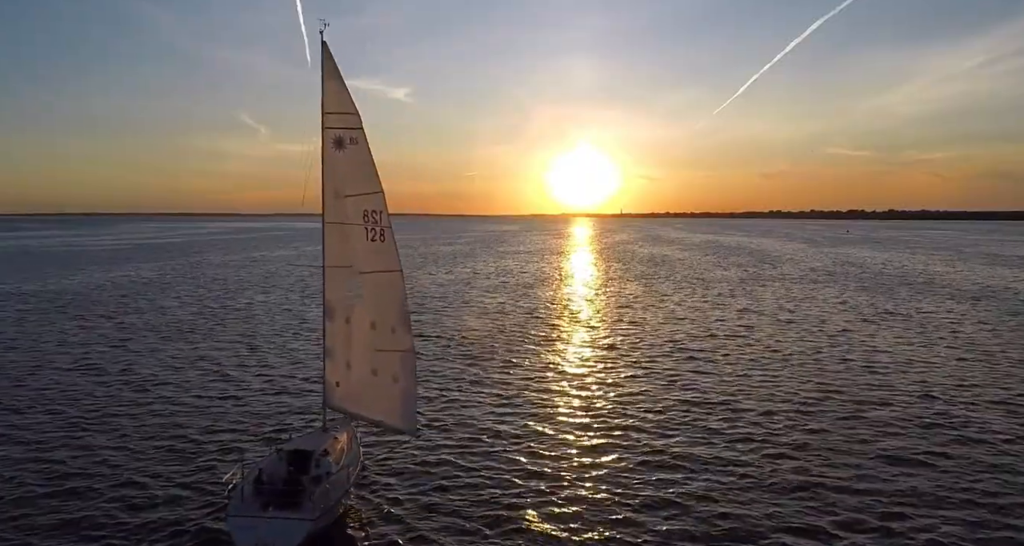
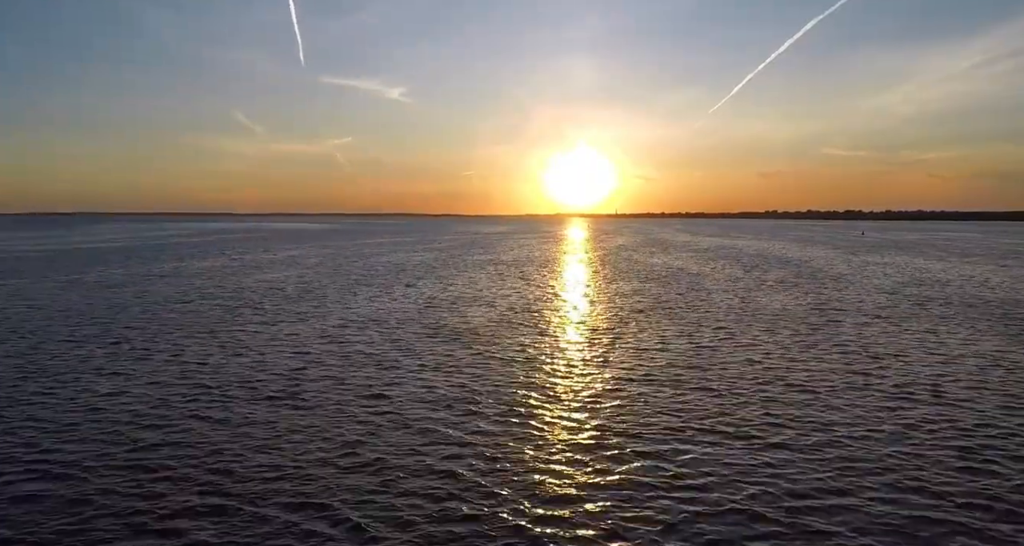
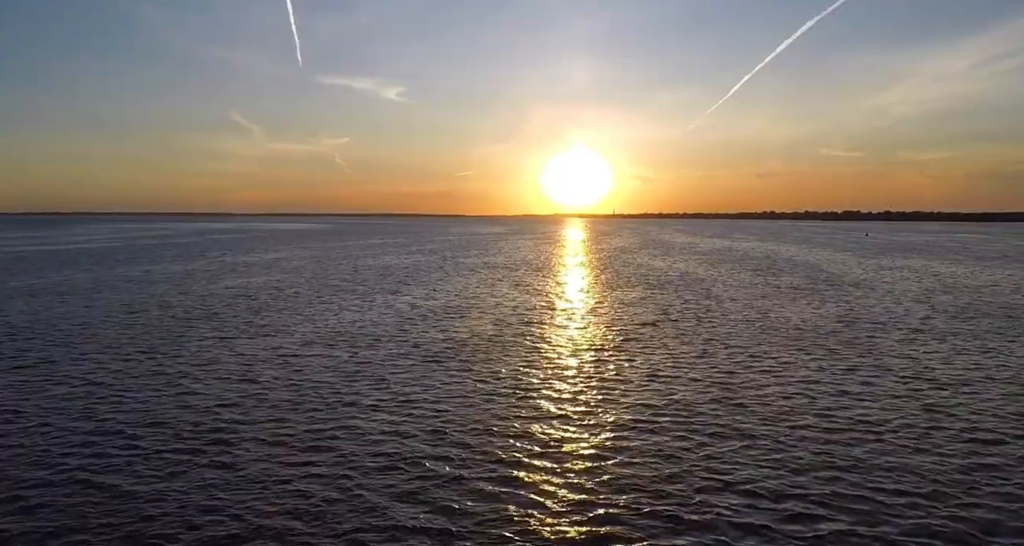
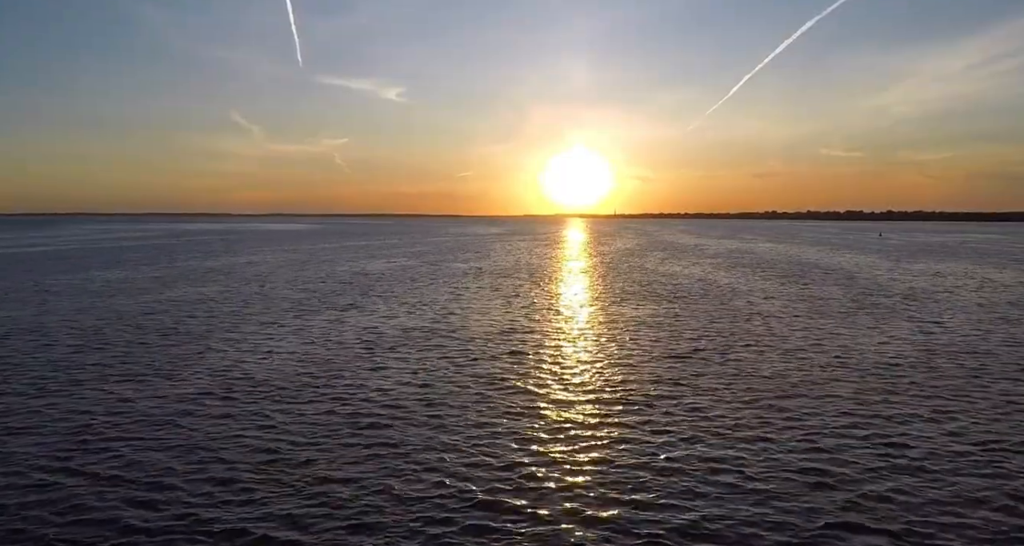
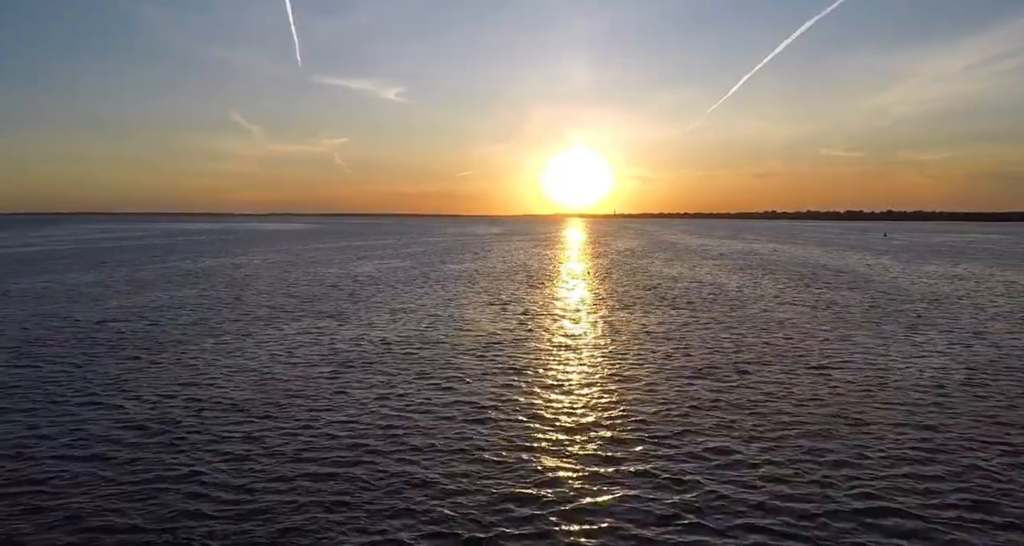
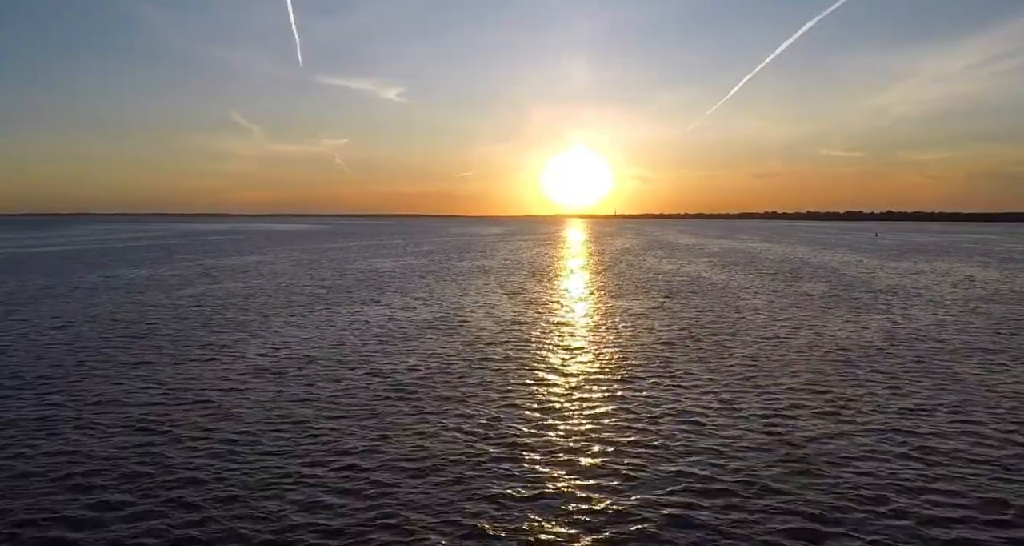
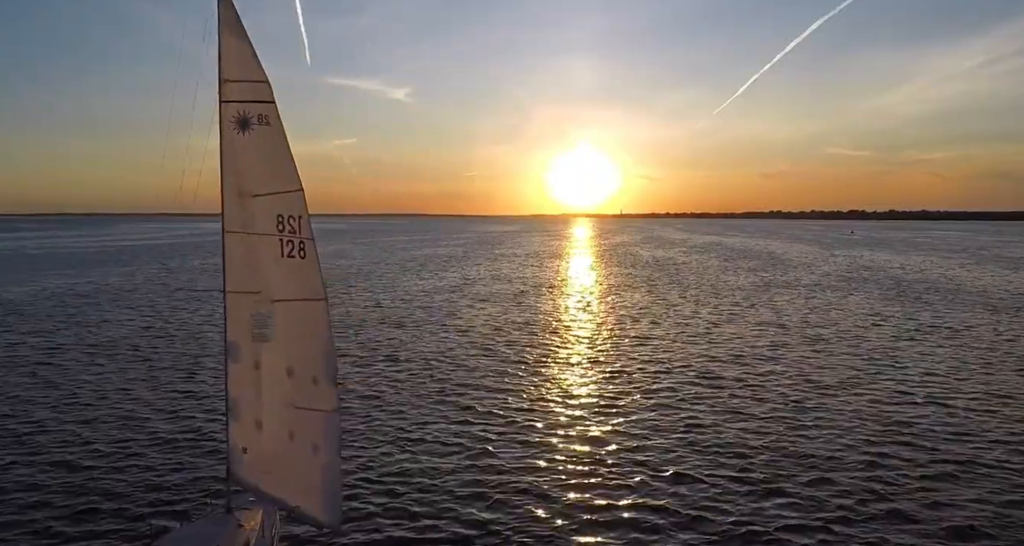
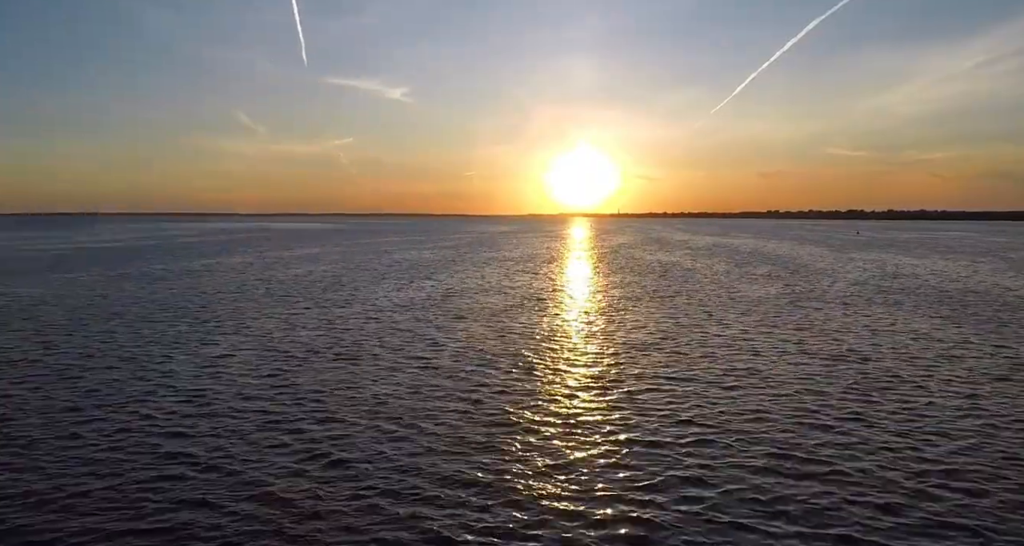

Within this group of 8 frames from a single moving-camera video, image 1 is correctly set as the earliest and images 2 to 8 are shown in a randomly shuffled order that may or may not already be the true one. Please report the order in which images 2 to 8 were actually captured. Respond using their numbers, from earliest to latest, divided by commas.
7, 8, 2, 3, 6, 4, 5
